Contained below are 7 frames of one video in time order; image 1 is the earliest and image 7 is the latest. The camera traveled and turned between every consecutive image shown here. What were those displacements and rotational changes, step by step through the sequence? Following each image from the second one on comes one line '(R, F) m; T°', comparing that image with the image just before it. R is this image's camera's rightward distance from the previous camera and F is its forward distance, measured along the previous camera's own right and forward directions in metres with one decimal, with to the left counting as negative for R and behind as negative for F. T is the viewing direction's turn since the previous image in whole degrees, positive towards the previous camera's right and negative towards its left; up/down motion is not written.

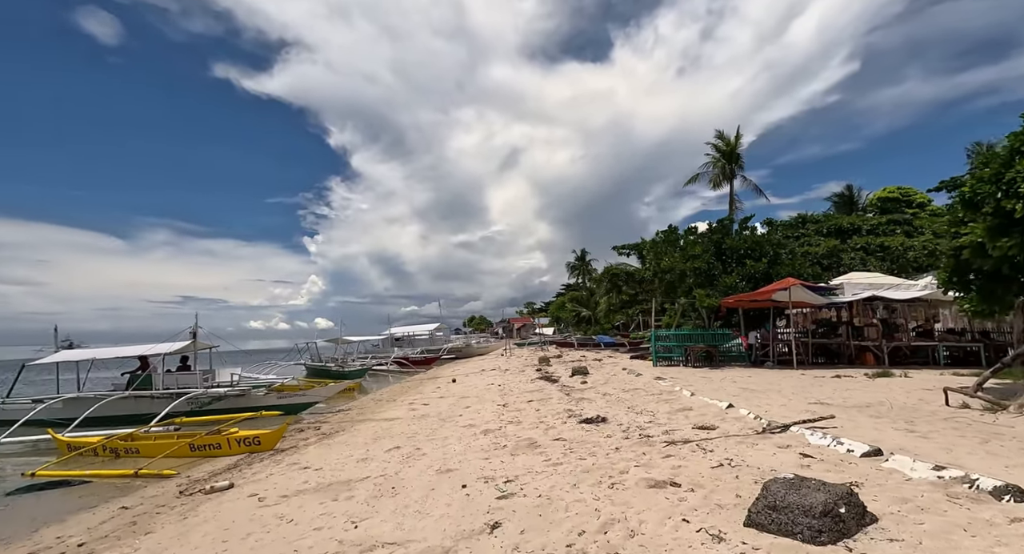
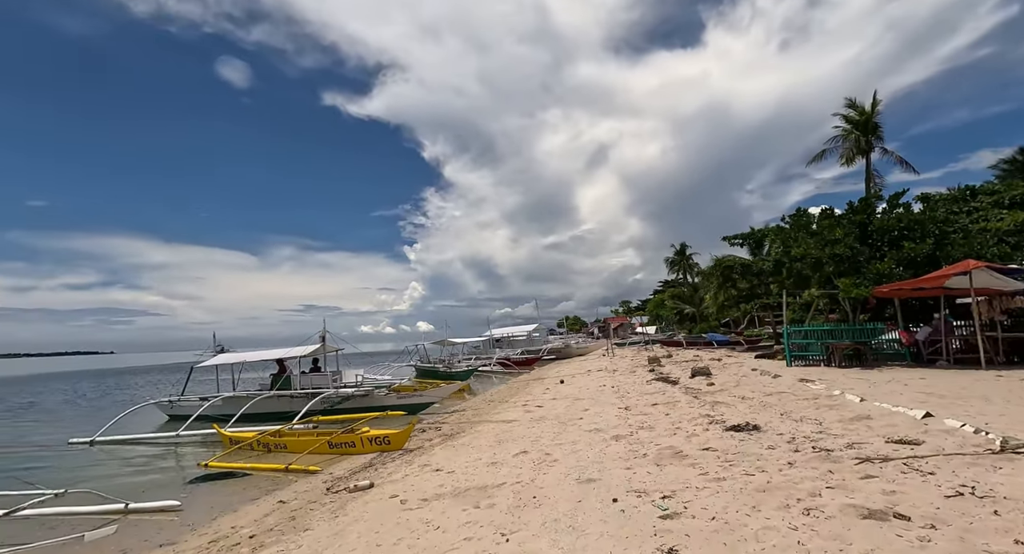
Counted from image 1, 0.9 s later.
(-0.6, +0.4) m; -11°
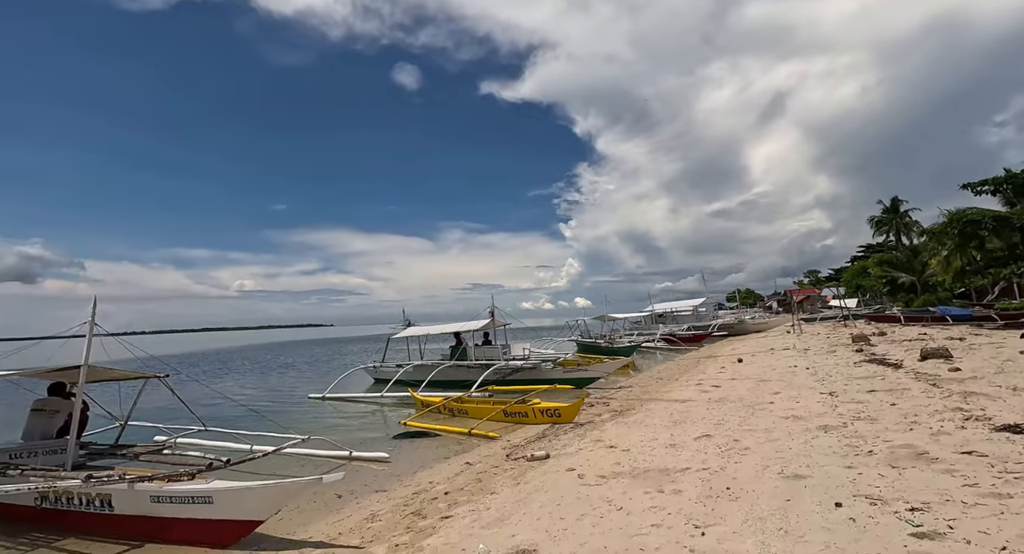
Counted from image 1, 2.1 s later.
(-0.3, +0.3) m; -19°
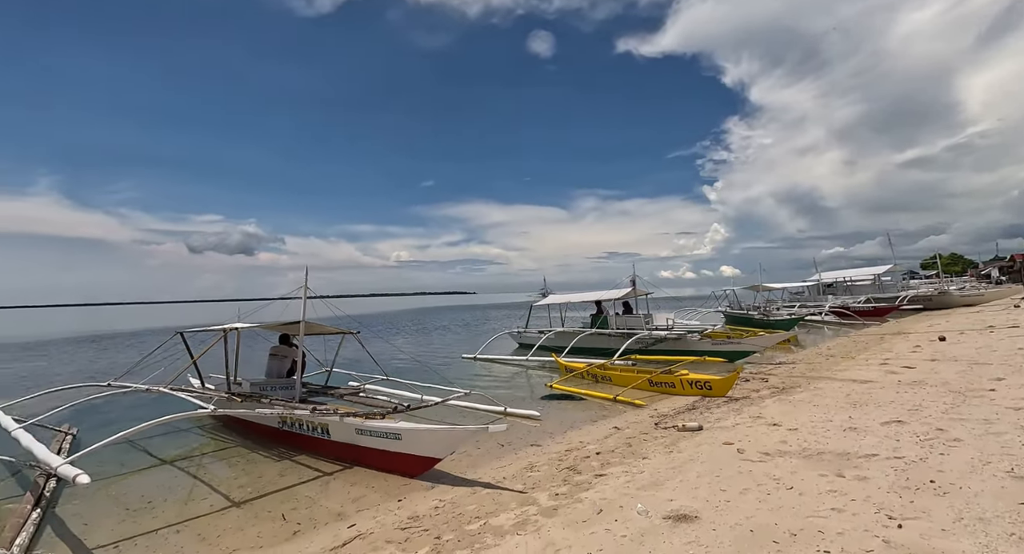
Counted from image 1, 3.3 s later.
(-0.2, -0.1) m; -16°
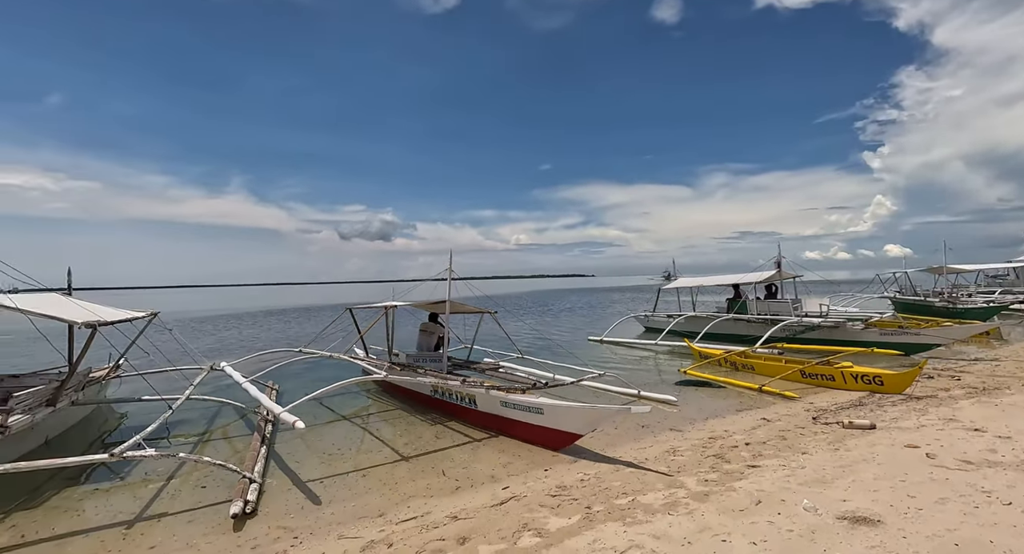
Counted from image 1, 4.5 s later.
(-0.3, -0.2) m; -15°
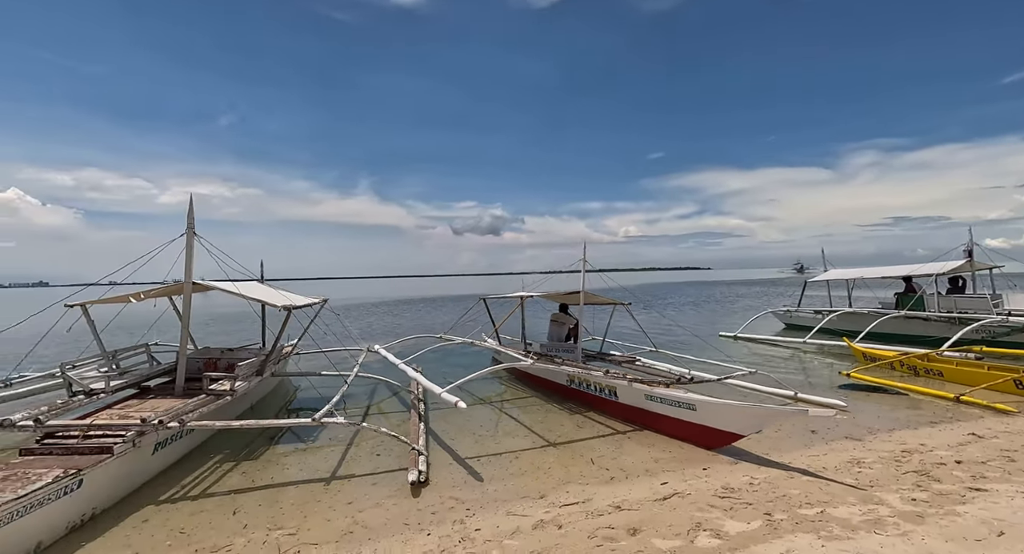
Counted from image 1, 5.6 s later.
(-0.6, 0.0) m; -14°
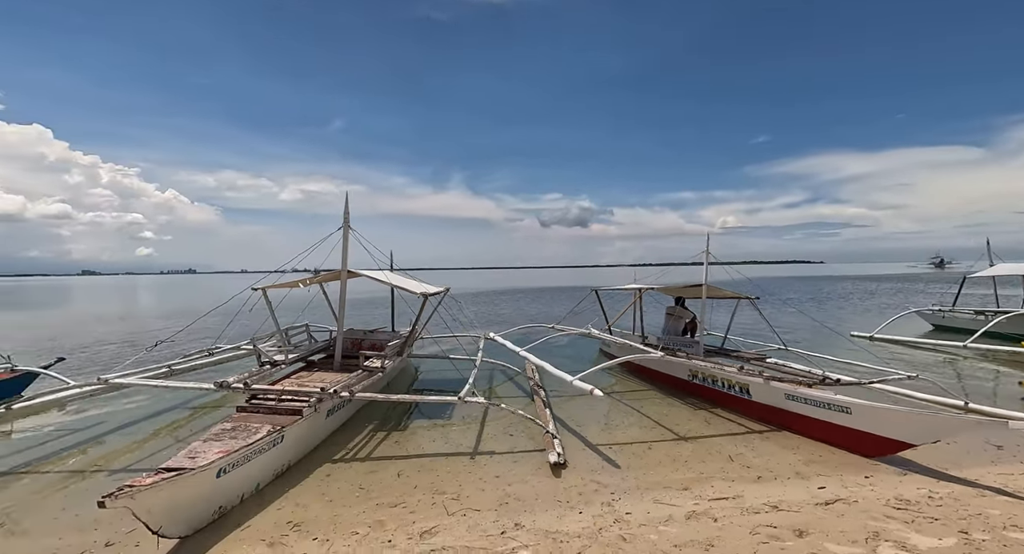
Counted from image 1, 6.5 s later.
(-0.6, -0.2) m; -11°
